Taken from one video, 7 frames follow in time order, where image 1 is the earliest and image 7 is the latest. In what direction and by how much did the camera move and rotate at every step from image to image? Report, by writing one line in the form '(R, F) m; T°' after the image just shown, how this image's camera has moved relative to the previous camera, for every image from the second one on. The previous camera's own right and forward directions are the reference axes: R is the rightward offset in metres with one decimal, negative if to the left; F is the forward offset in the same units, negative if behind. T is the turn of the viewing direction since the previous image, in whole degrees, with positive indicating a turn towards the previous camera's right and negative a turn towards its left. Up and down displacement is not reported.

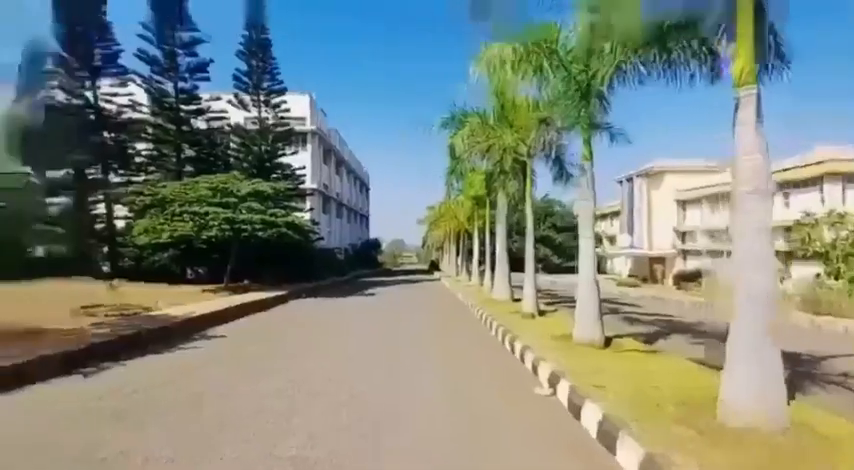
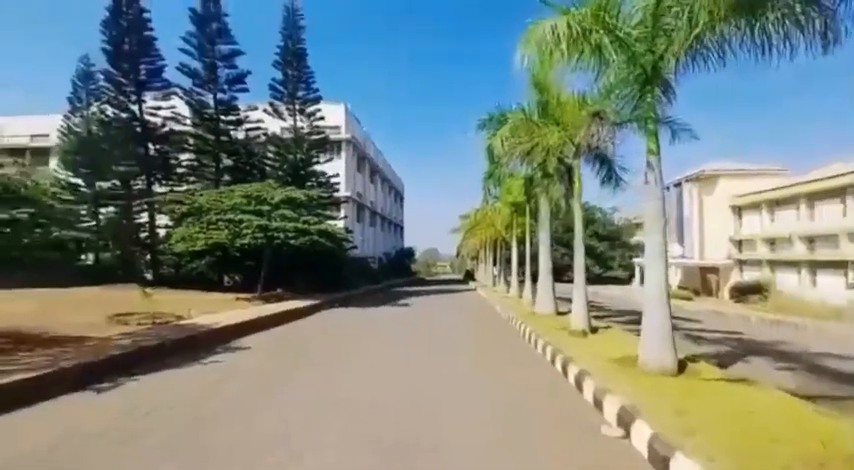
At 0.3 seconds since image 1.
(-0.1, +0.7) m; -3°
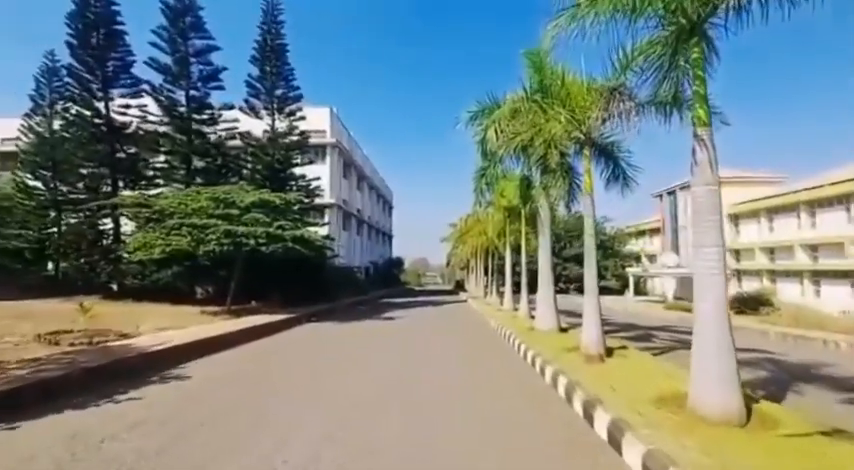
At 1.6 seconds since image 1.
(+0.1, +2.1) m; +1°
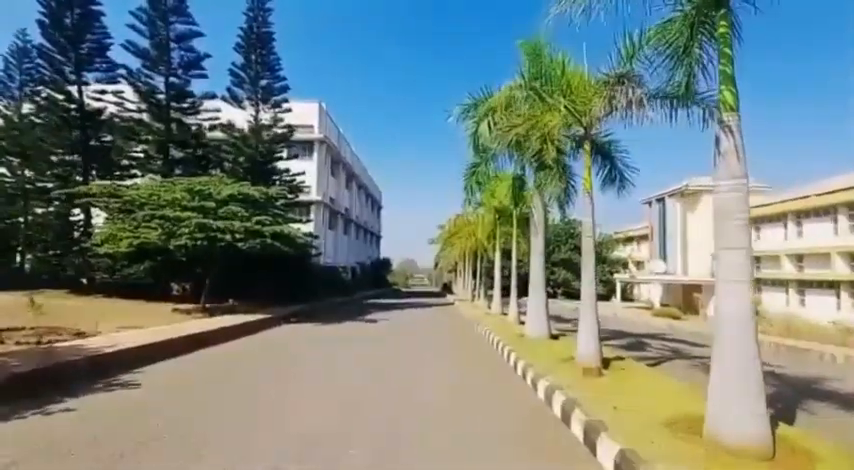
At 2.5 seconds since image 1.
(+0.1, +0.9) m; +1°
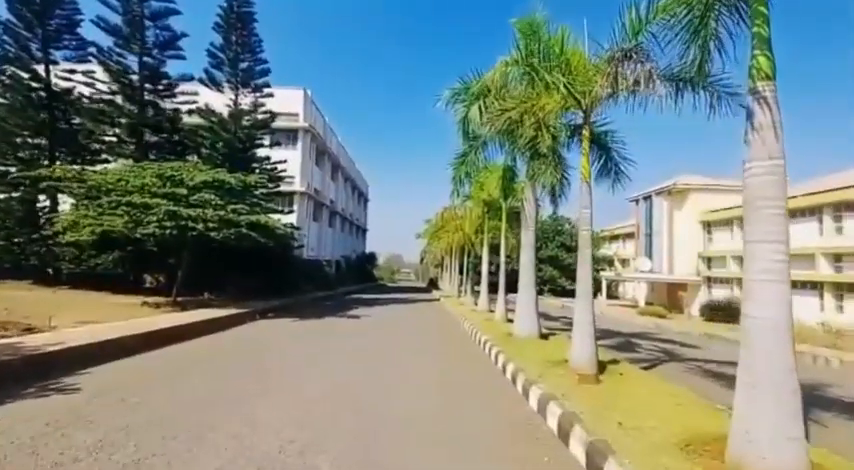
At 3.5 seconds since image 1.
(0.0, +0.9) m; +1°
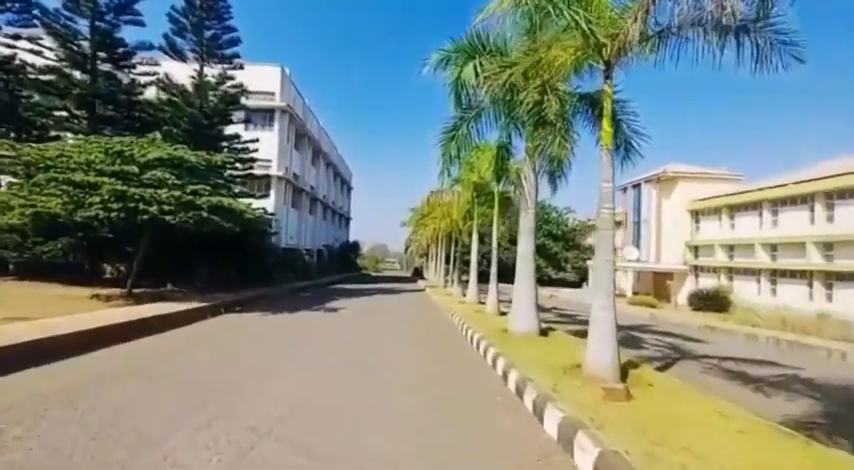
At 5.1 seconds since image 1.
(0.0, +1.8) m; +1°
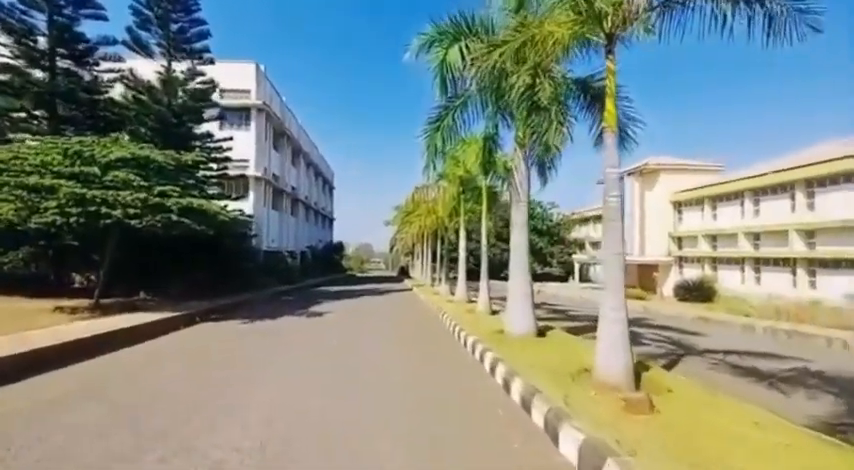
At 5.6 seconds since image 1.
(0.0, +0.9) m; +1°
